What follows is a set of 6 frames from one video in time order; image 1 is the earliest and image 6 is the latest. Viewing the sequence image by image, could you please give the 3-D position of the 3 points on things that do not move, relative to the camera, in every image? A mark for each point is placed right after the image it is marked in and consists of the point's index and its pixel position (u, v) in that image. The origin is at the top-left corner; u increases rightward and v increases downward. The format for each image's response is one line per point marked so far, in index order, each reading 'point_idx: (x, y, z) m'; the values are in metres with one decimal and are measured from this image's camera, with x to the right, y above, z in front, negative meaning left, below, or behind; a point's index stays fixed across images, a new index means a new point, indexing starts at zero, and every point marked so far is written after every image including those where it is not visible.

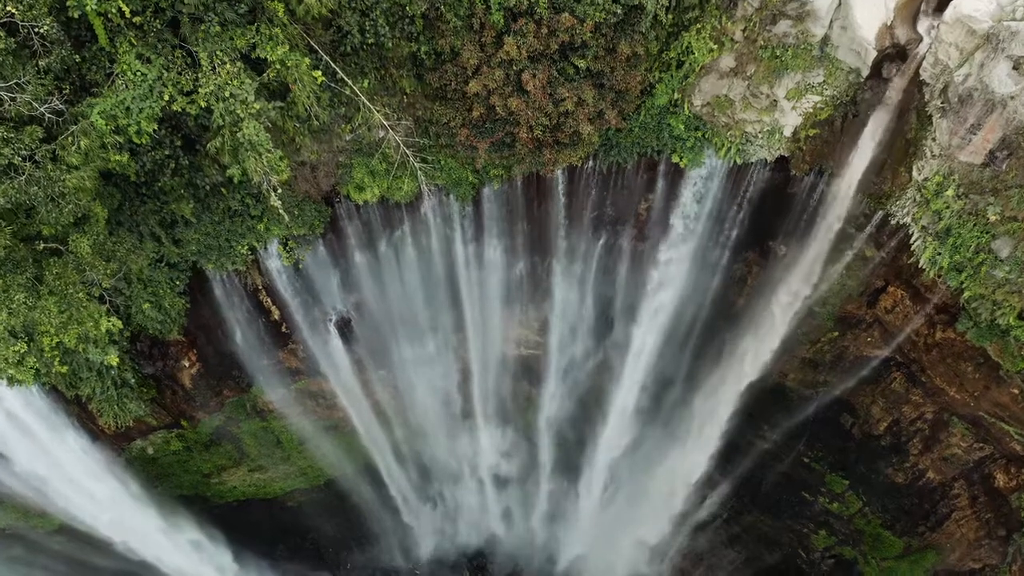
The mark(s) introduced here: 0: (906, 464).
0: (+6.2, -2.9, +10.7) m
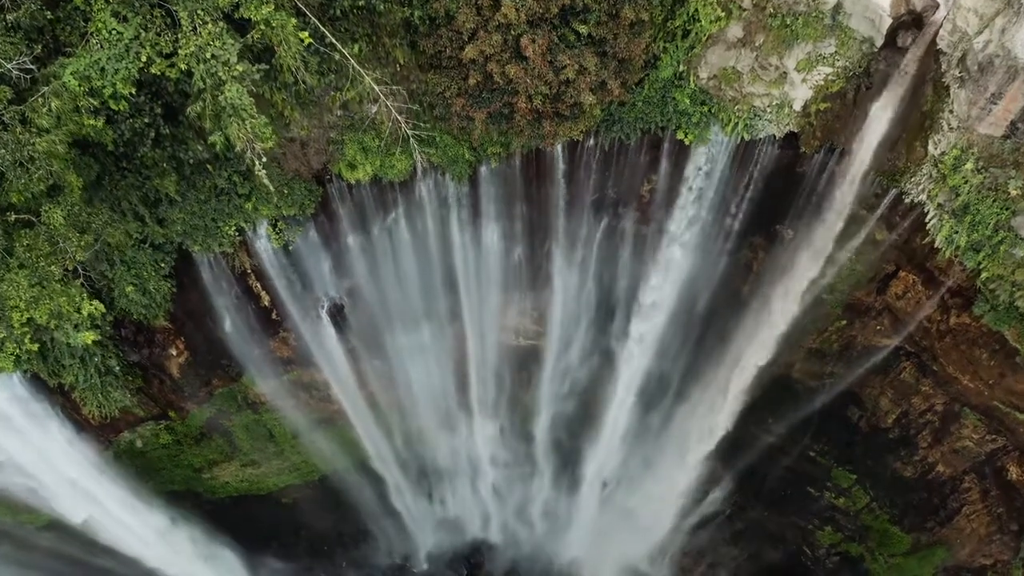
0: (+6.2, -2.7, +10.3) m
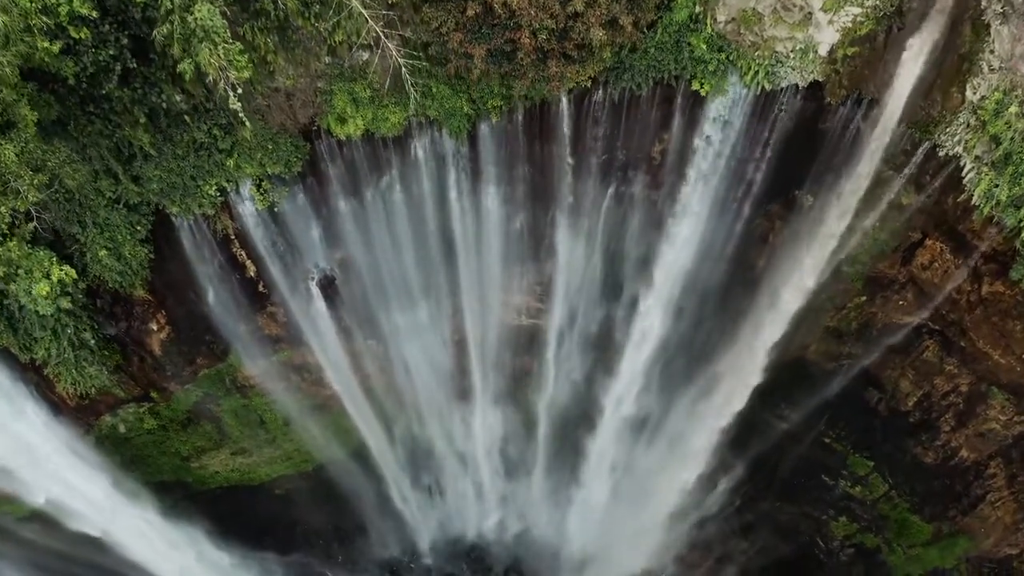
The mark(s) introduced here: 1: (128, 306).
0: (+6.2, -2.3, +9.8) m
1: (-5.1, -0.2, +8.8) m
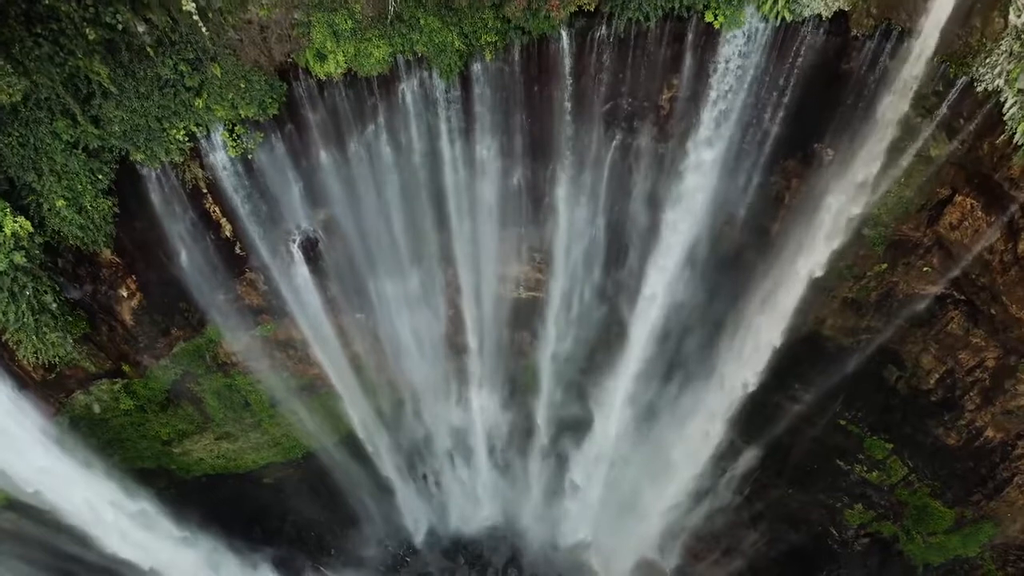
0: (+6.2, -1.8, +9.1) m
1: (-5.2, +0.2, +8.2) m
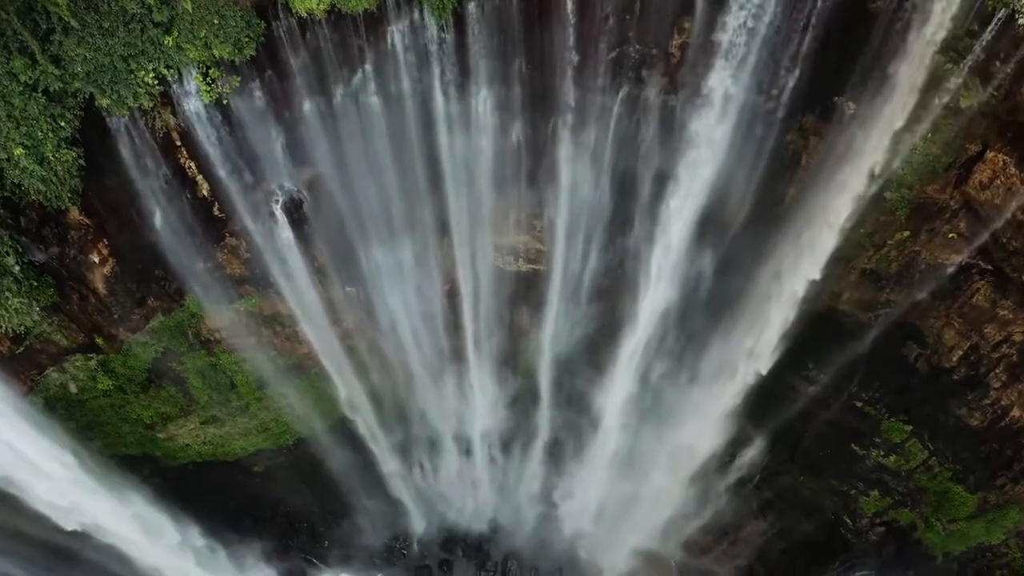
0: (+6.2, -1.4, +8.6) m
1: (-5.2, +0.6, +7.7) m
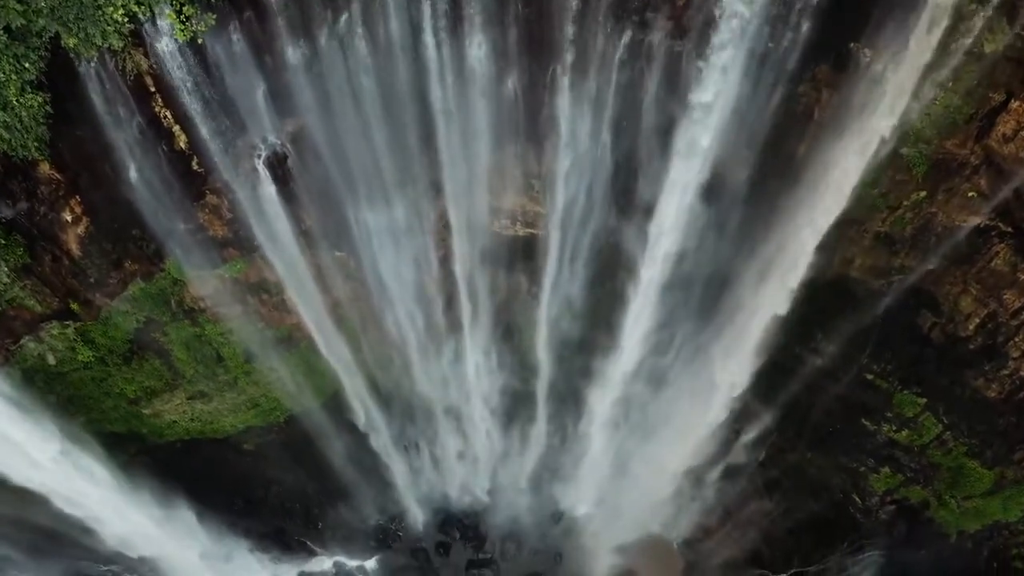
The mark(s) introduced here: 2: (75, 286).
0: (+6.1, -0.9, +8.2) m
1: (-5.2, +1.1, +7.2) m
2: (-5.3, 0.0, +8.0) m
